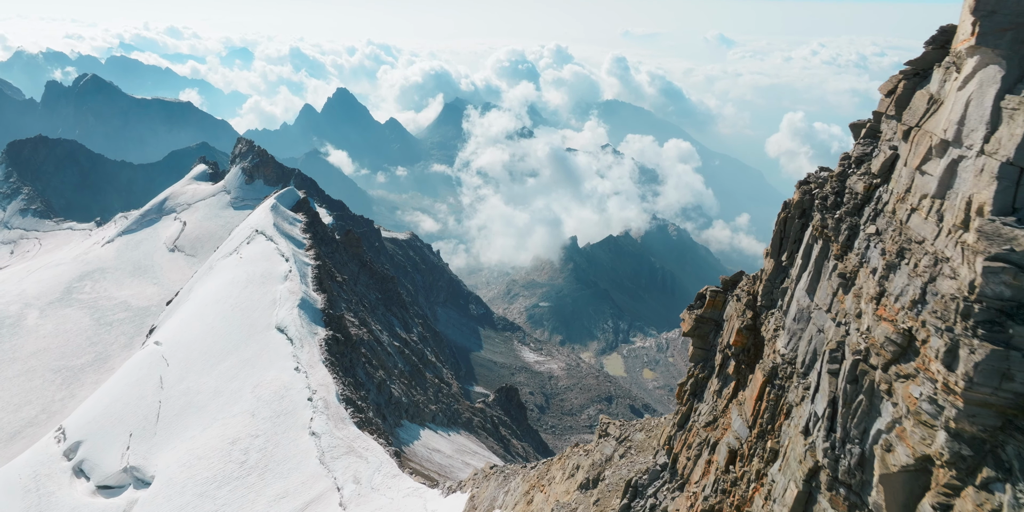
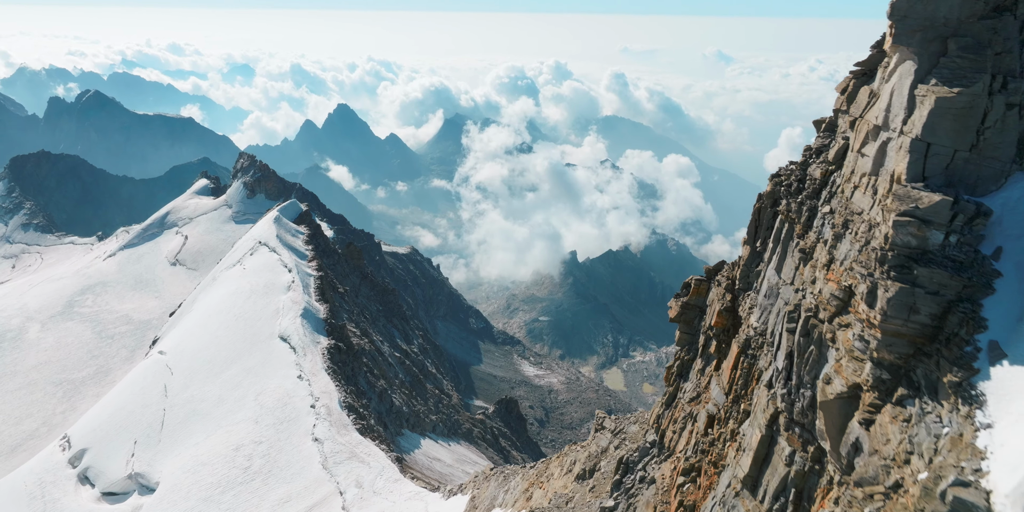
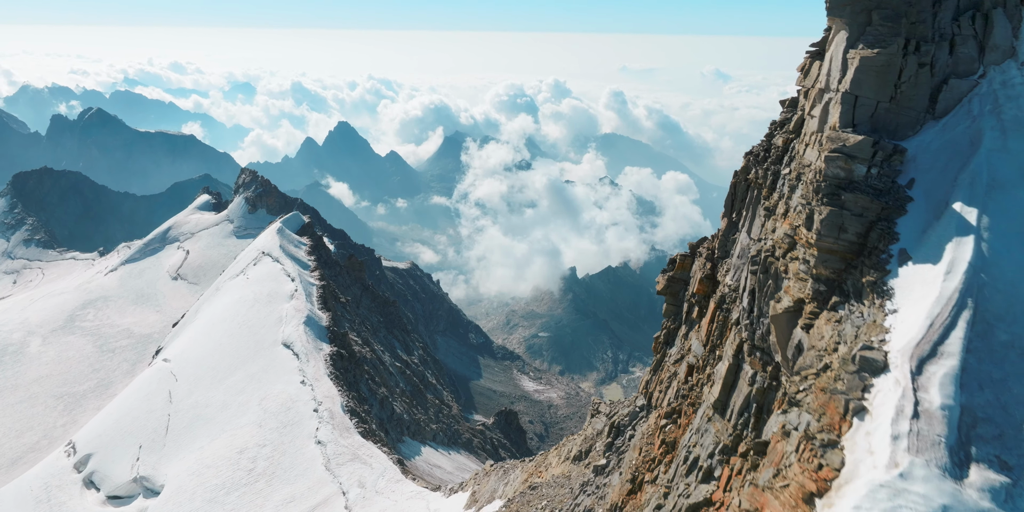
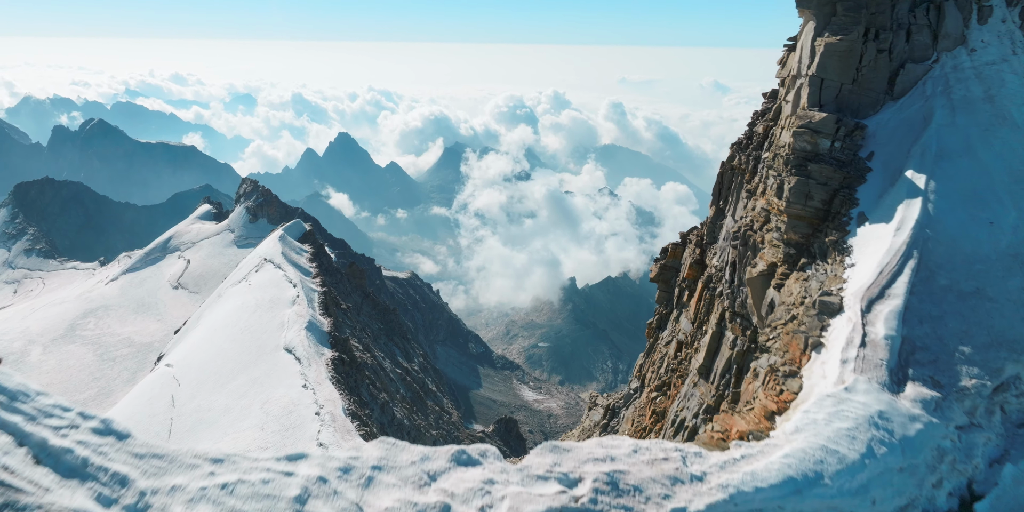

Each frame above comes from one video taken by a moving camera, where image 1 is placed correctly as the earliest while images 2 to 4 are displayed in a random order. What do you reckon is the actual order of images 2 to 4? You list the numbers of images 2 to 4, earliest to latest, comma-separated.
2, 3, 4
